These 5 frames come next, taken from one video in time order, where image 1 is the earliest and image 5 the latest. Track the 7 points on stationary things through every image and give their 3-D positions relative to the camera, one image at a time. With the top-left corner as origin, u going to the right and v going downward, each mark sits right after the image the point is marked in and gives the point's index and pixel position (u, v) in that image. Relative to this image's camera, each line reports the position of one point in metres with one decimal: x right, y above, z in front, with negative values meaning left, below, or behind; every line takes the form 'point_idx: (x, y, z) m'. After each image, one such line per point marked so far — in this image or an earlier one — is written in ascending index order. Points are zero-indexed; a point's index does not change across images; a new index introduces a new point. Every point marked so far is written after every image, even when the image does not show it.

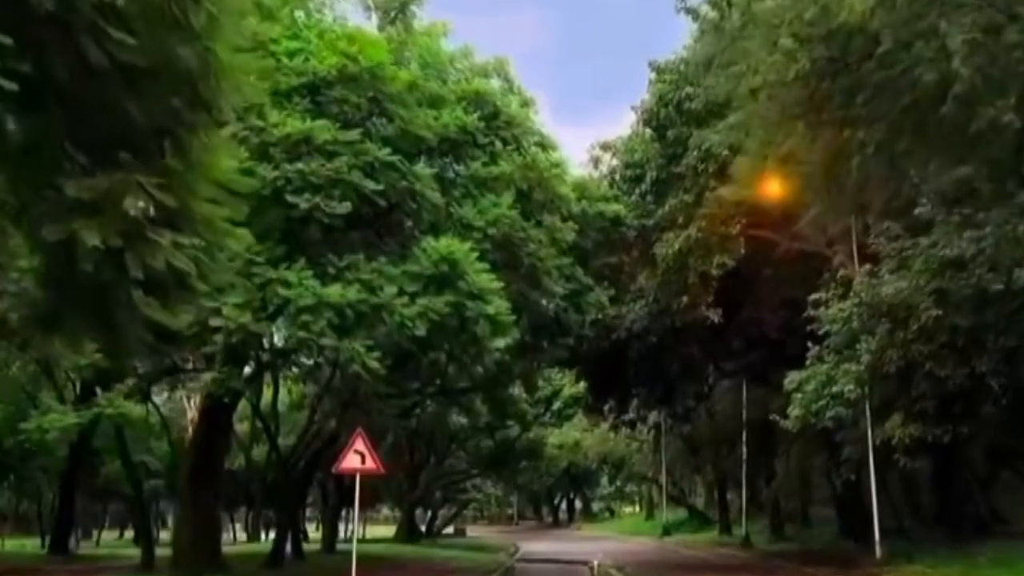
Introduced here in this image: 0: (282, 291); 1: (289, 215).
0: (-2.9, 0.0, +17.5) m
1: (-2.9, +0.9, +18.0) m
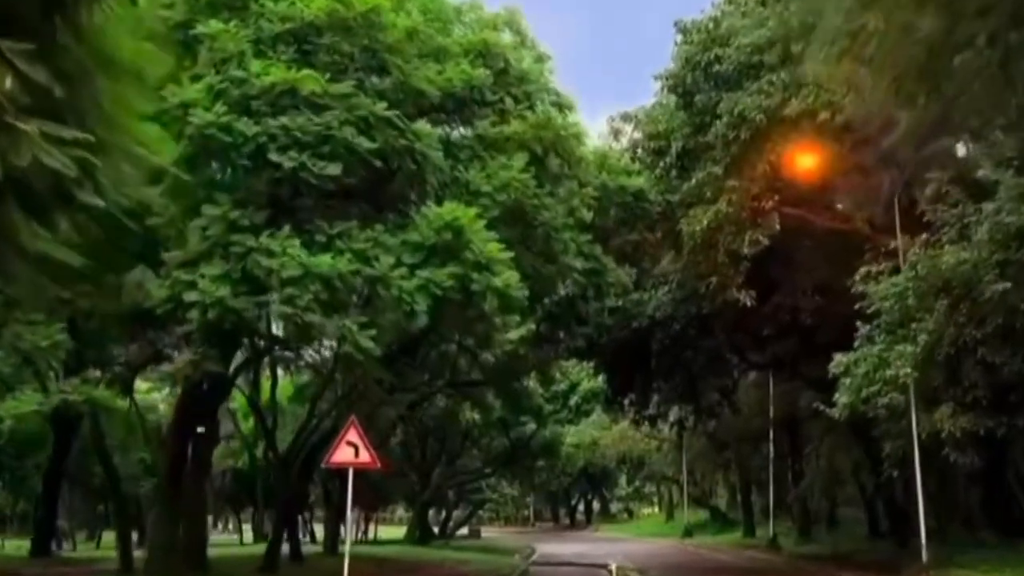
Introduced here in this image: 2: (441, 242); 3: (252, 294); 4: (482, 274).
0: (-2.7, +0.3, +15.5) m
1: (-2.7, +1.3, +16.0) m
2: (-0.8, +0.5, +16.3) m
3: (-2.9, -0.1, +15.7) m
4: (-0.4, +0.2, +16.5) m
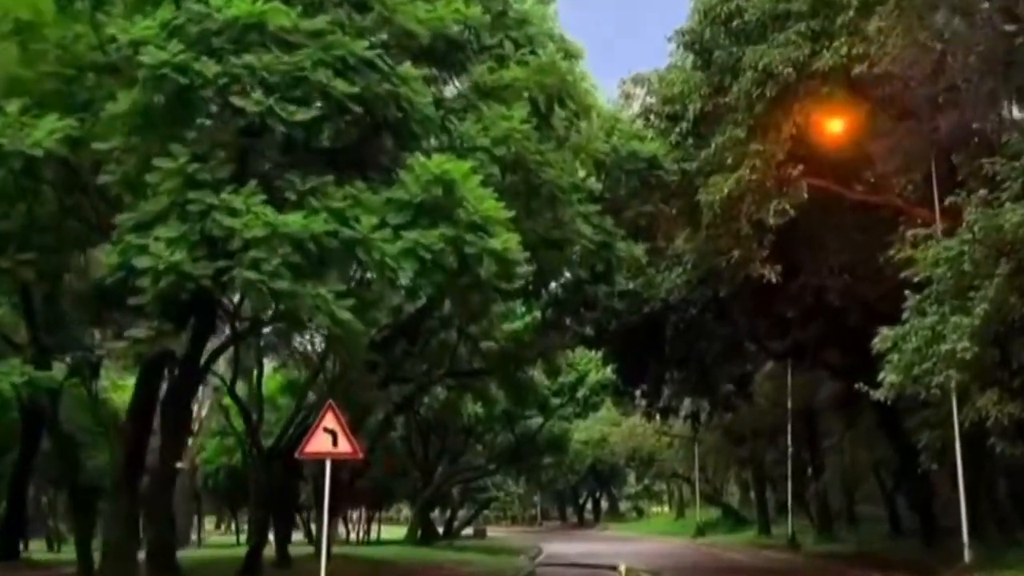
0: (-2.7, +0.7, +13.4) m
1: (-2.7, +1.6, +13.9) m
2: (-0.8, +0.9, +14.2) m
3: (-2.9, +0.3, +13.7) m
4: (-0.4, +0.5, +14.4) m
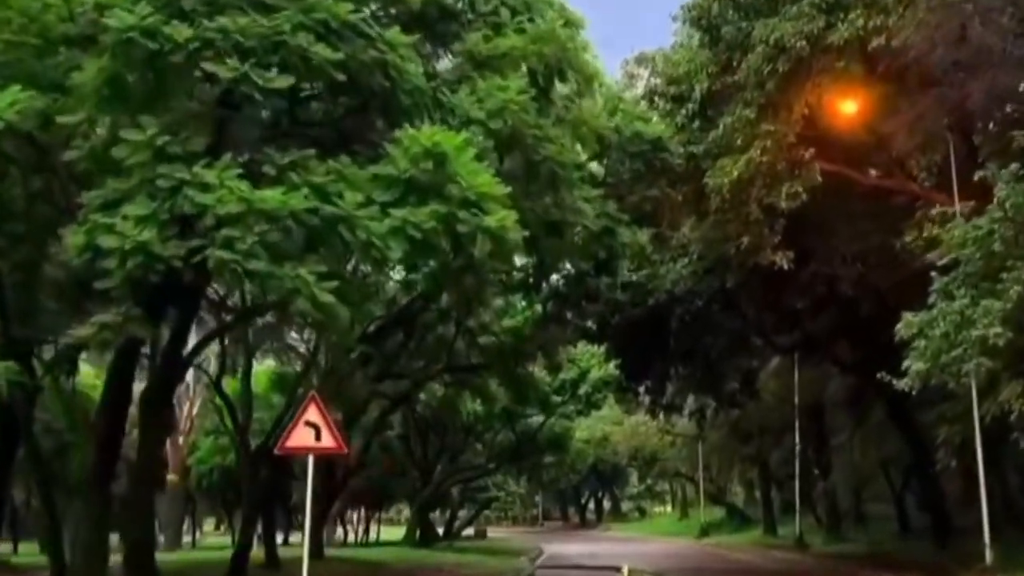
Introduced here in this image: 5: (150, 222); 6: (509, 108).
0: (-2.8, +0.8, +12.4) m
1: (-2.8, +1.8, +12.9) m
2: (-0.9, +1.1, +13.2) m
3: (-3.0, +0.4, +12.6) m
4: (-0.4, +0.7, +13.4) m
5: (-3.2, +0.6, +12.5) m
6: (0.0, +1.9, +15.0) m
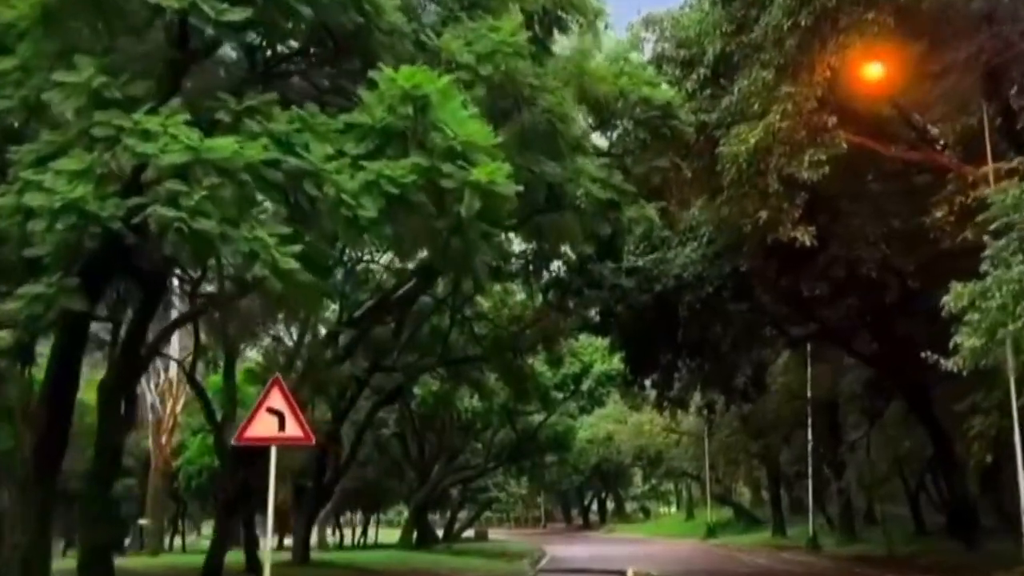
0: (-2.8, +1.1, +10.6) m
1: (-2.9, +2.1, +11.2) m
2: (-0.9, +1.4, +11.5) m
3: (-3.0, +0.7, +10.9) m
4: (-0.5, +1.0, +11.6) m
5: (-3.3, +0.9, +10.8) m
6: (-0.1, +2.2, +13.3) m
